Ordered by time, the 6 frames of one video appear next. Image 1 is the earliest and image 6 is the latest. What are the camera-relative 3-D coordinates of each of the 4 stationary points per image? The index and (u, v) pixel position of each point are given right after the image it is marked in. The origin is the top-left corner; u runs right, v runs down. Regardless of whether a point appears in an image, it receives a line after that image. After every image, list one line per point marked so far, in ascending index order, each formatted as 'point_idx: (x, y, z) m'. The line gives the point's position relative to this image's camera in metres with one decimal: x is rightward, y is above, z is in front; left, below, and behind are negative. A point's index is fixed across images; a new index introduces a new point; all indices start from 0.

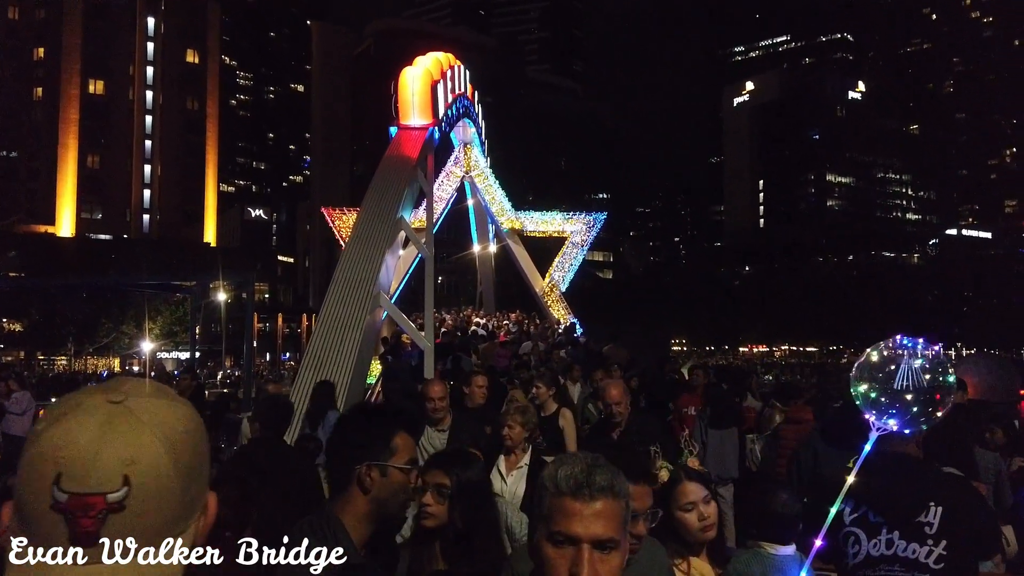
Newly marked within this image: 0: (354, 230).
0: (-3.3, +1.3, +17.2) m
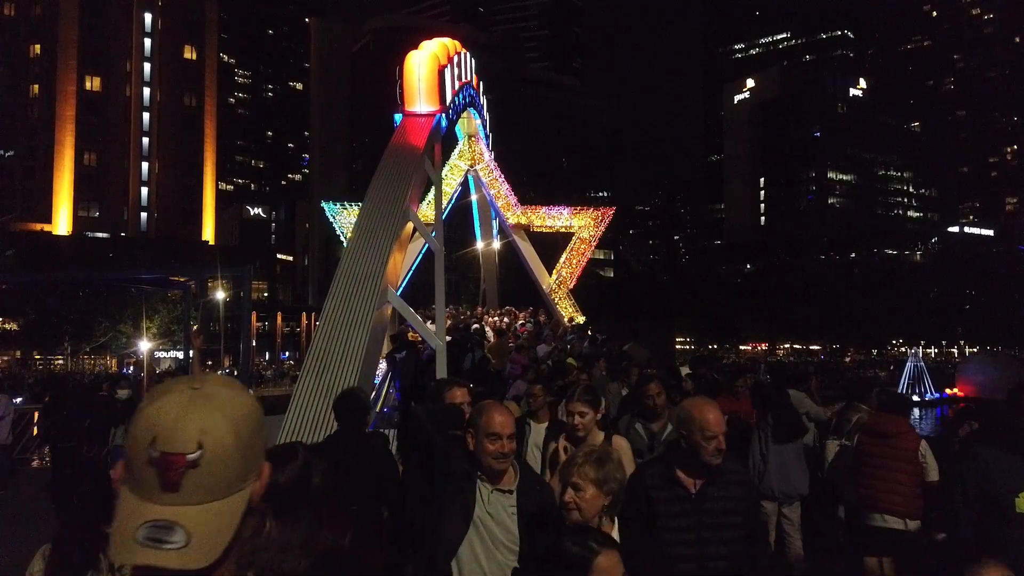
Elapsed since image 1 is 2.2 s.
0: (-3.1, +1.4, +16.6) m
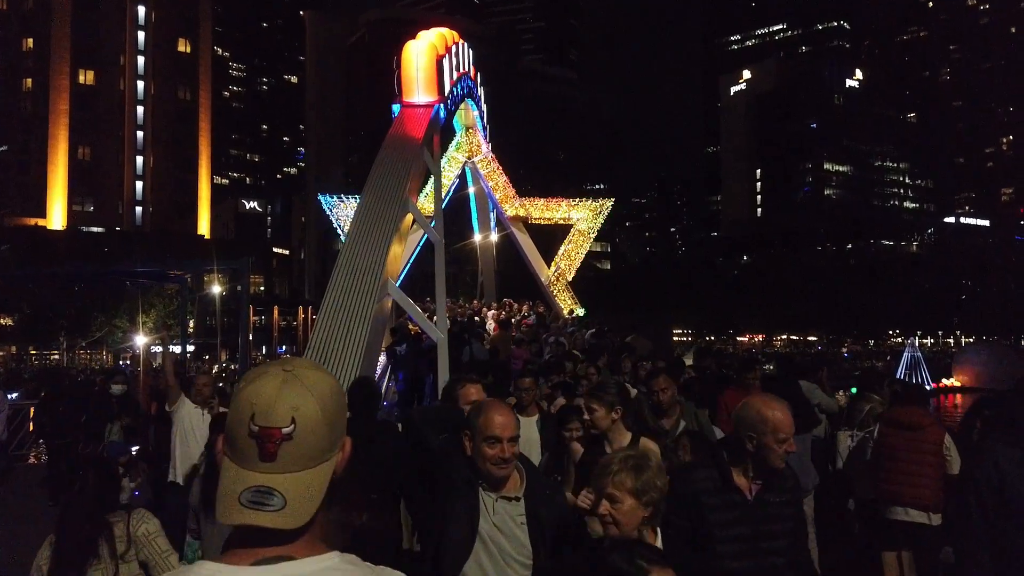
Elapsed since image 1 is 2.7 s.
0: (-3.1, +1.5, +16.5) m
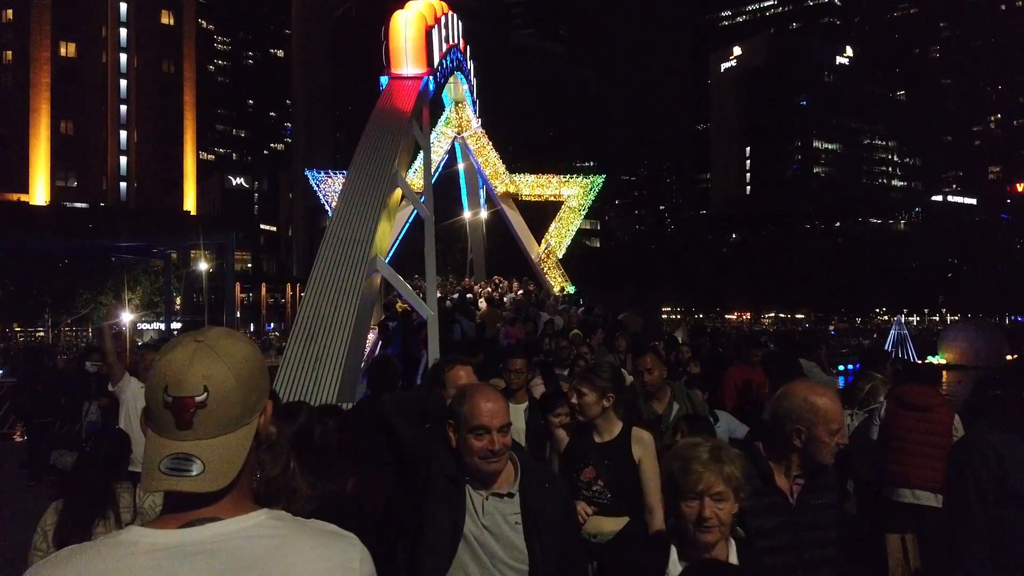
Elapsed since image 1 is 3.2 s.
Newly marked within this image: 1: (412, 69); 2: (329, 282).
0: (-3.3, +2.0, +16.2) m
1: (-2.4, +5.1, +19.2) m
2: (-3.3, +0.1, +14.3) m
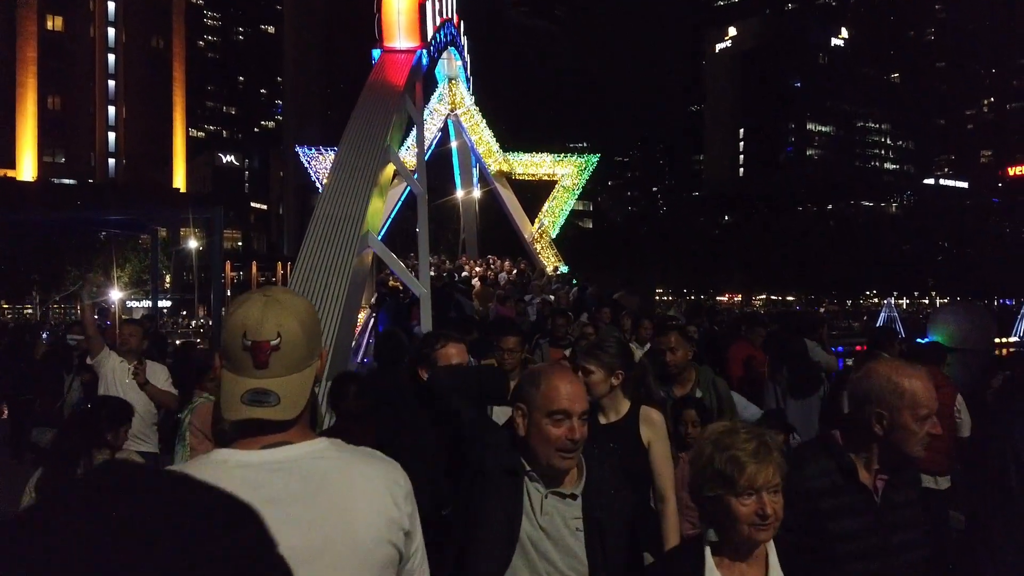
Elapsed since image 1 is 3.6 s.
0: (-3.4, +2.4, +15.9) m
1: (-2.5, +5.6, +18.8) m
2: (-3.4, +0.4, +14.1) m
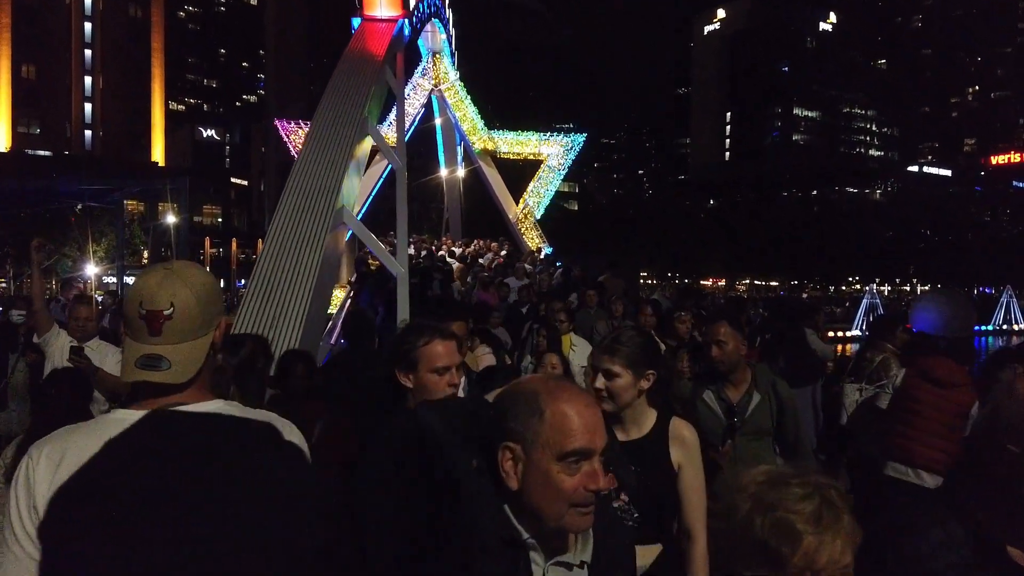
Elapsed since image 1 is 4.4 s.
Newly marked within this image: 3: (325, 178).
0: (-3.7, +2.8, +15.4) m
1: (-2.8, +6.0, +18.3) m
2: (-3.7, +0.8, +13.6) m
3: (-3.3, +1.8, +14.5) m
